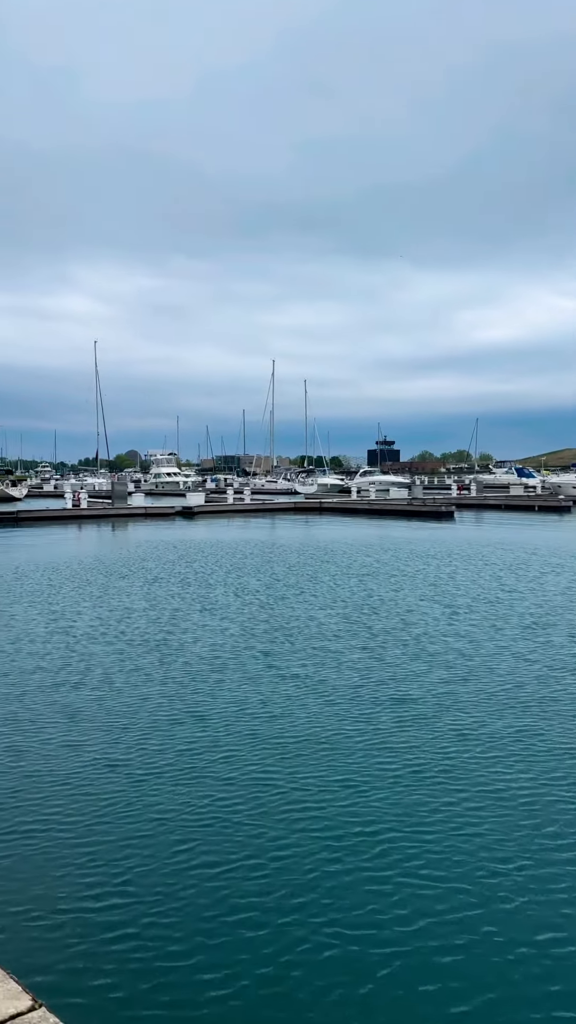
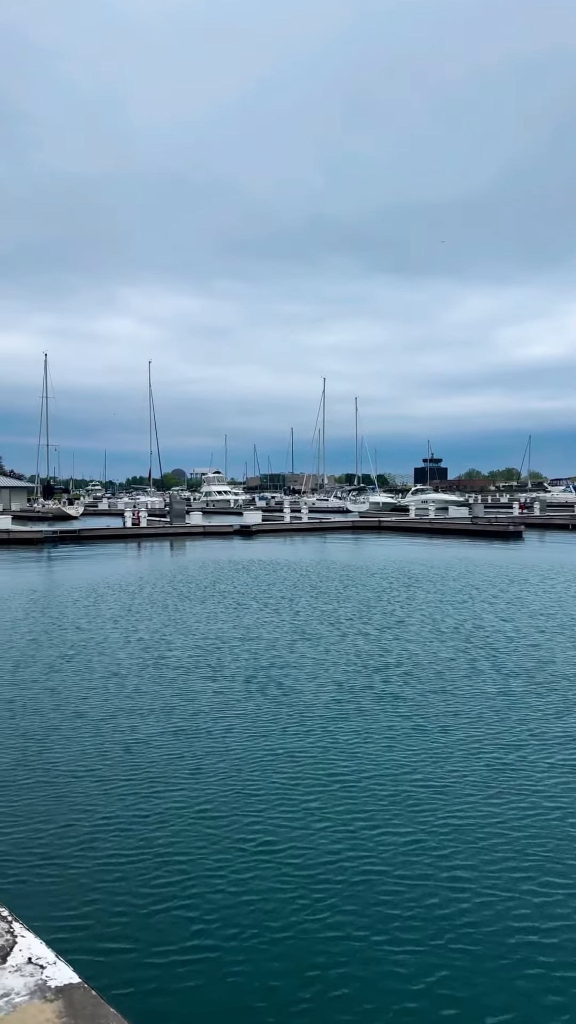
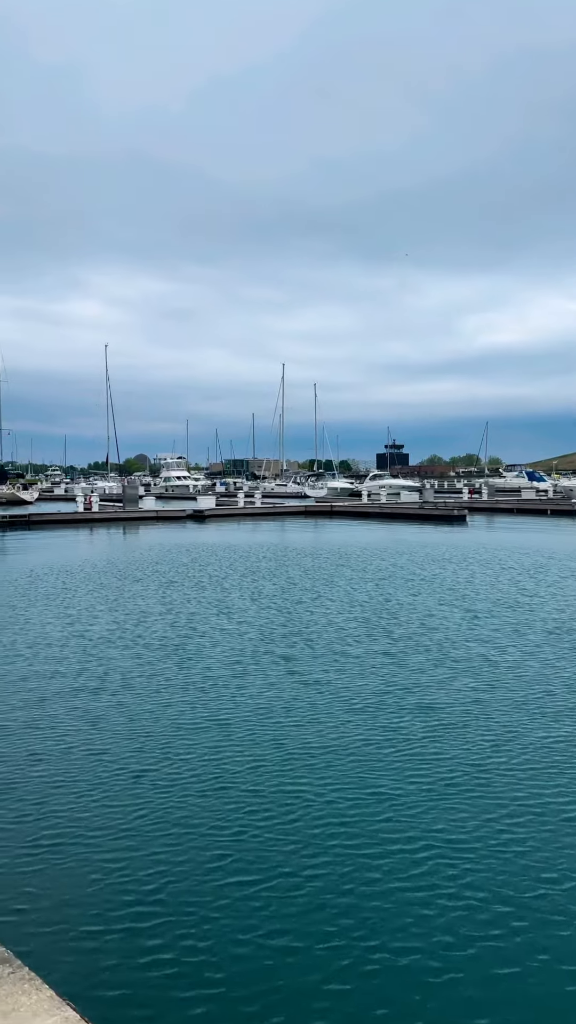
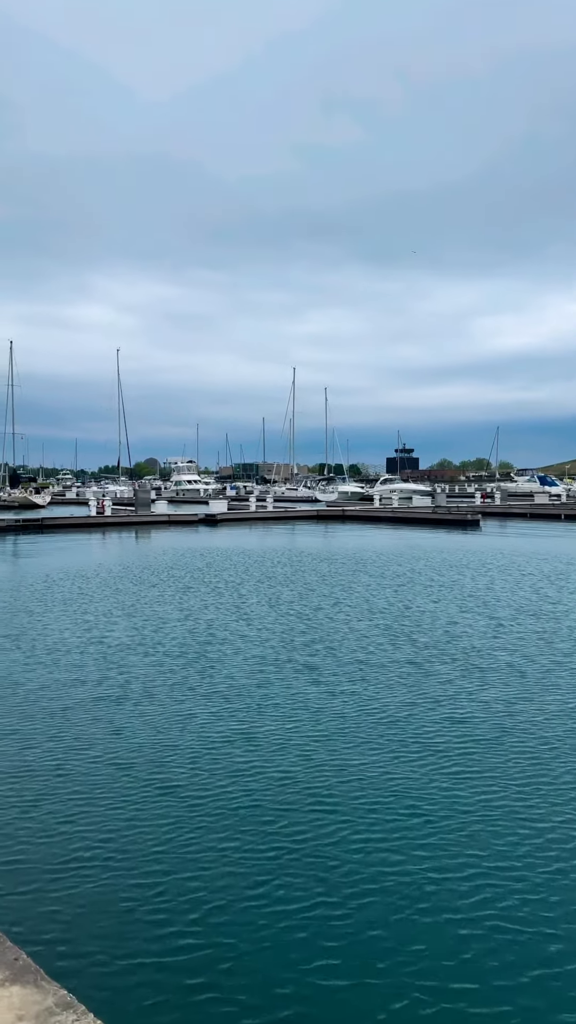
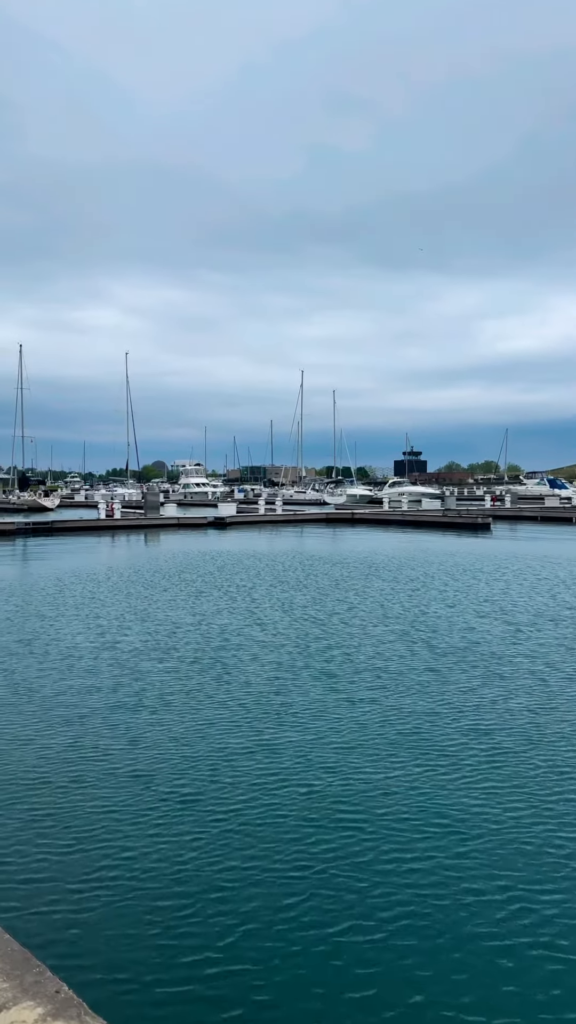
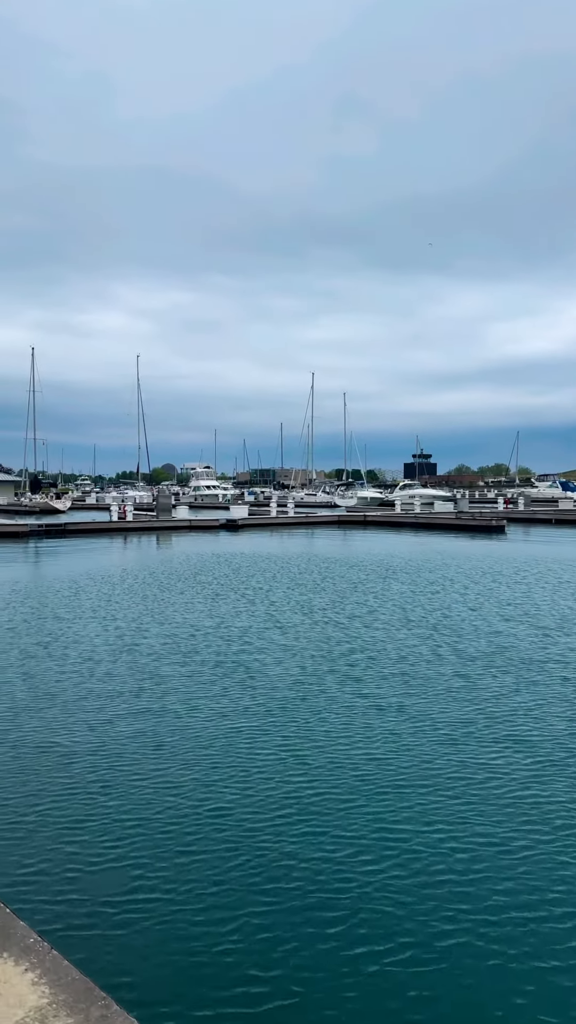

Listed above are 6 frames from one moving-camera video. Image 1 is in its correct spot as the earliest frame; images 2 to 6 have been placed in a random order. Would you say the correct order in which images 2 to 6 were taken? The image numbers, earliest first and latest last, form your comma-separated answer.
3, 4, 5, 6, 2
